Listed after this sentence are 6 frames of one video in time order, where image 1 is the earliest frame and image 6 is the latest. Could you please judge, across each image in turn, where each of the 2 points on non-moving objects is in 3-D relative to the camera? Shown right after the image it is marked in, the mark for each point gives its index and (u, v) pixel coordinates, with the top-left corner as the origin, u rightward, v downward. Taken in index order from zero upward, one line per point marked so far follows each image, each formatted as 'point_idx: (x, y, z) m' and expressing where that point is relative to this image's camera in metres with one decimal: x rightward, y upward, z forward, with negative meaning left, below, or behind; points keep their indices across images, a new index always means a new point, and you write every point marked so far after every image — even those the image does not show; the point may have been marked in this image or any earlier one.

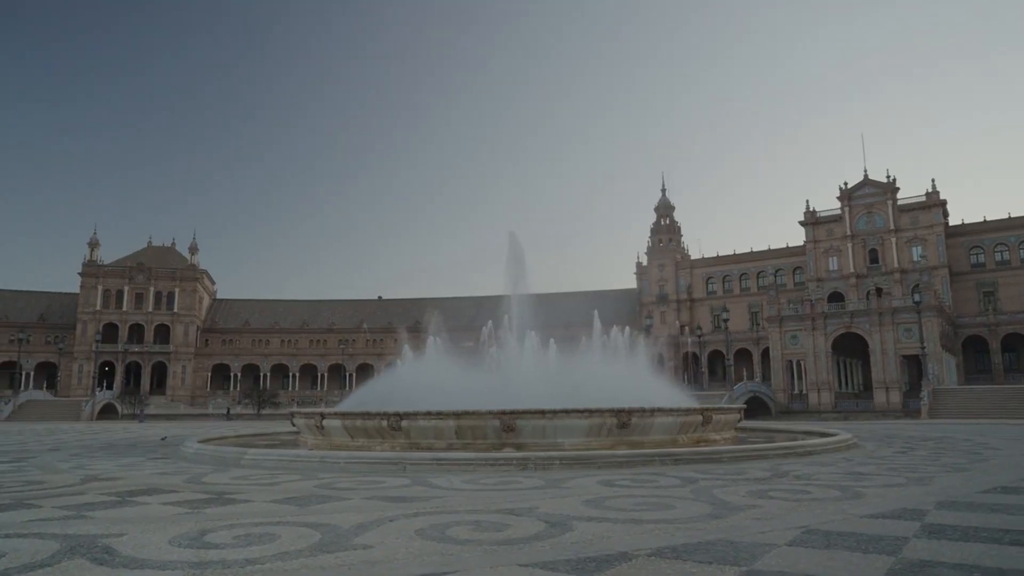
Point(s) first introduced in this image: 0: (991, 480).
0: (+5.5, -2.2, +8.0) m
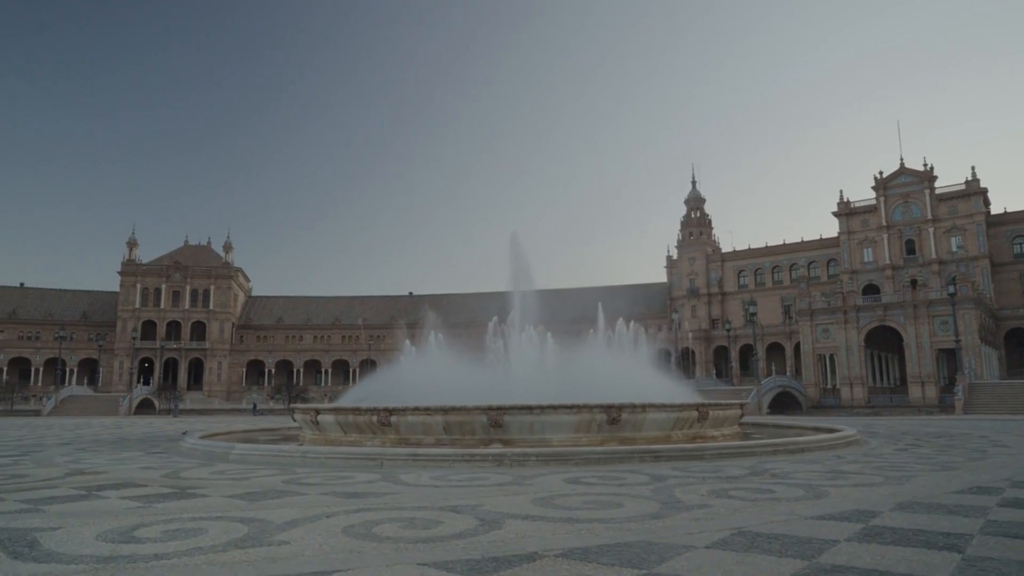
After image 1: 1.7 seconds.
0: (+5.1, -2.1, +7.7) m
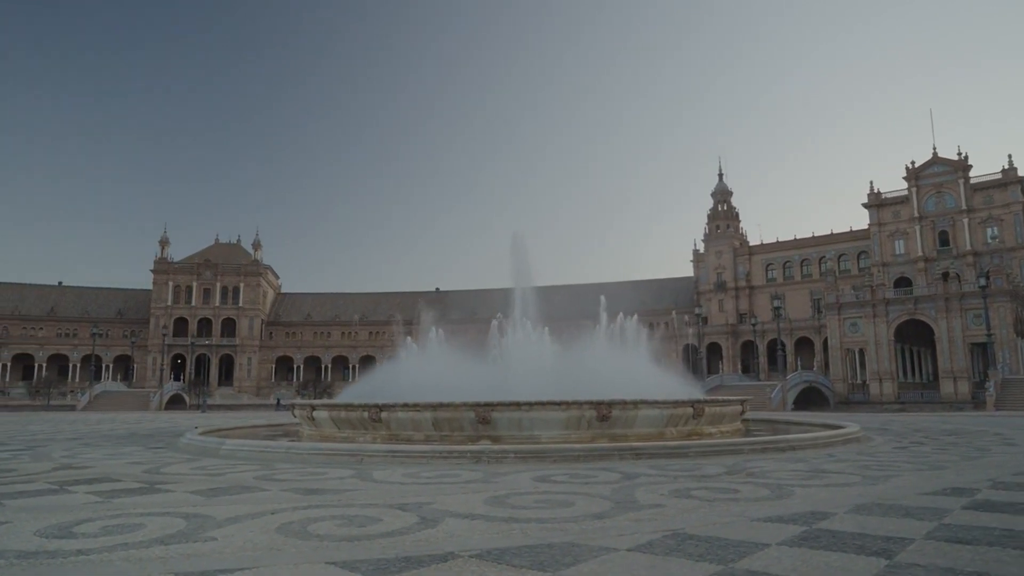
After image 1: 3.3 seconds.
0: (+4.7, -2.0, +7.4) m
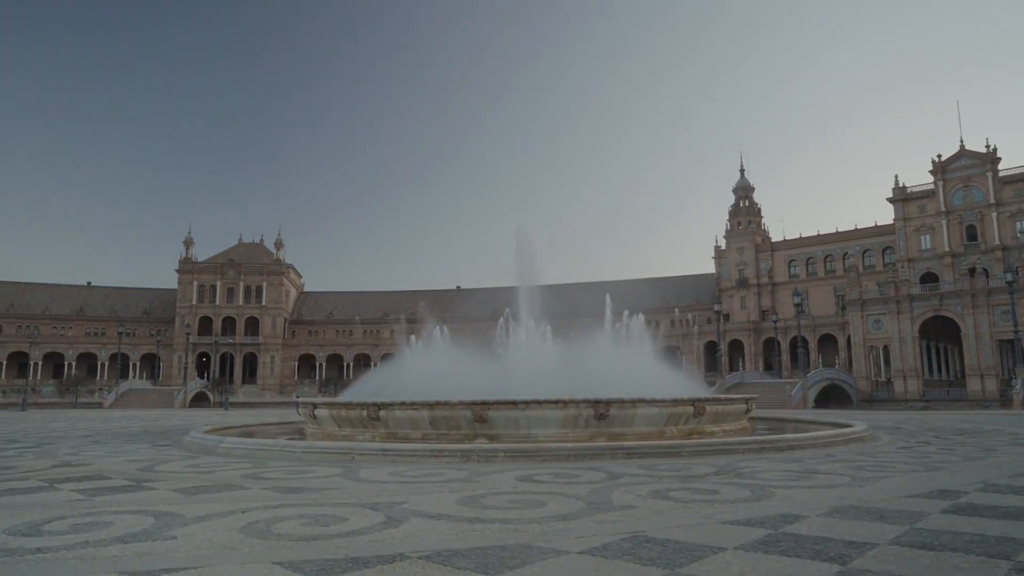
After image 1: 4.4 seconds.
0: (+4.5, -2.0, +7.2) m
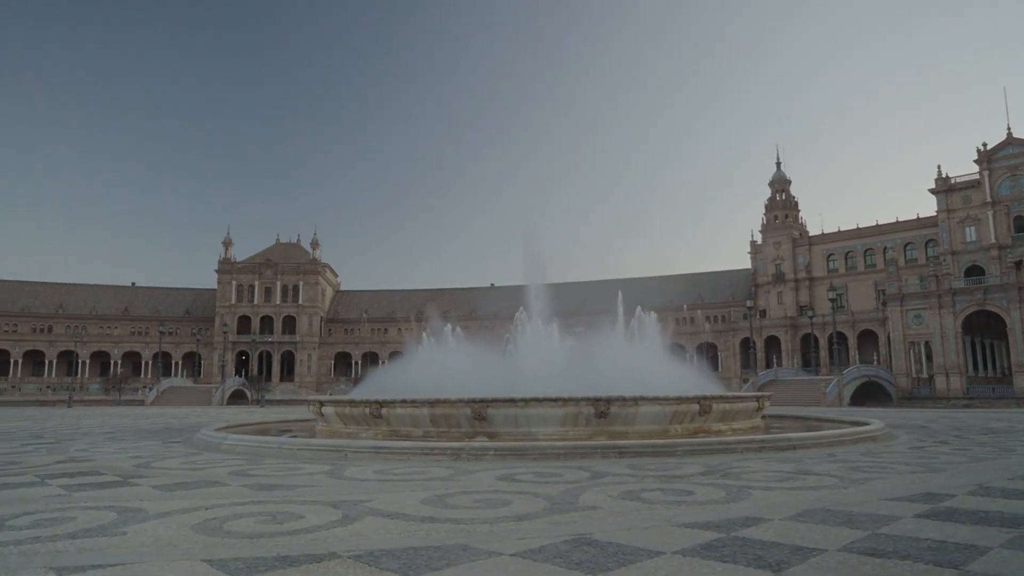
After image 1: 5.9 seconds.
0: (+4.3, -1.9, +6.8) m
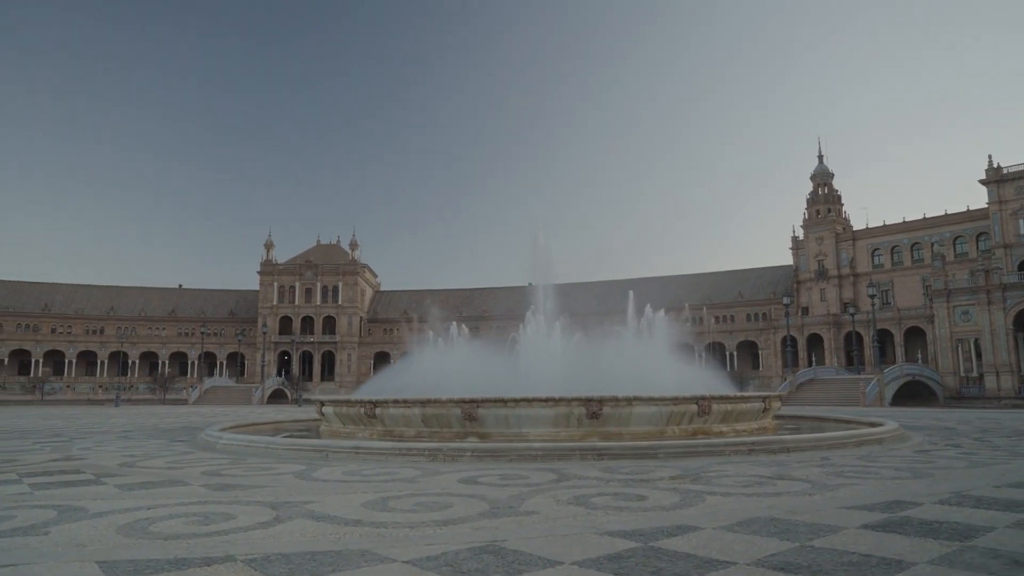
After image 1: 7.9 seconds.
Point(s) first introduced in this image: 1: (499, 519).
0: (+3.8, -1.9, +6.4) m
1: (-0.1, -1.8, +5.4) m
